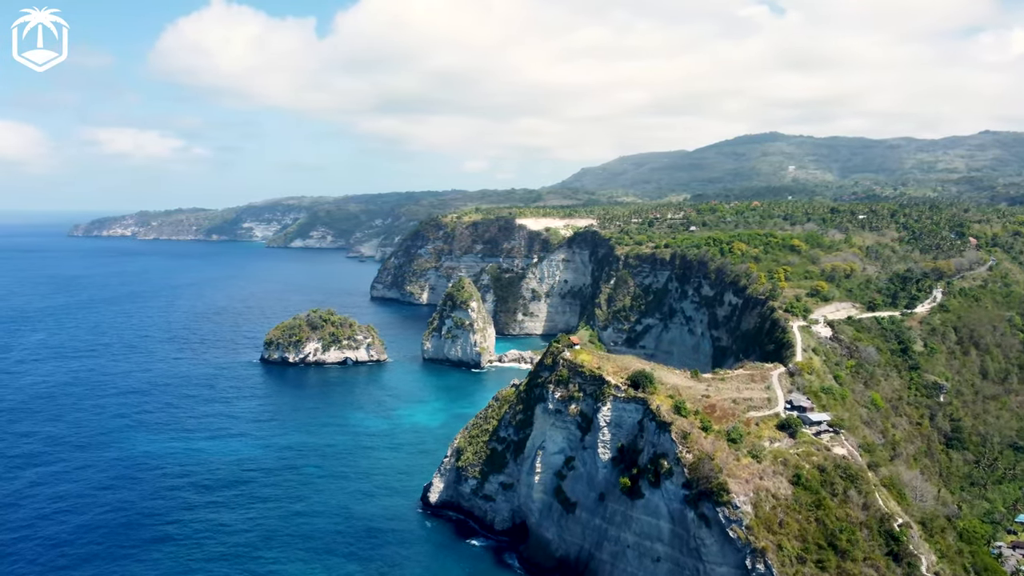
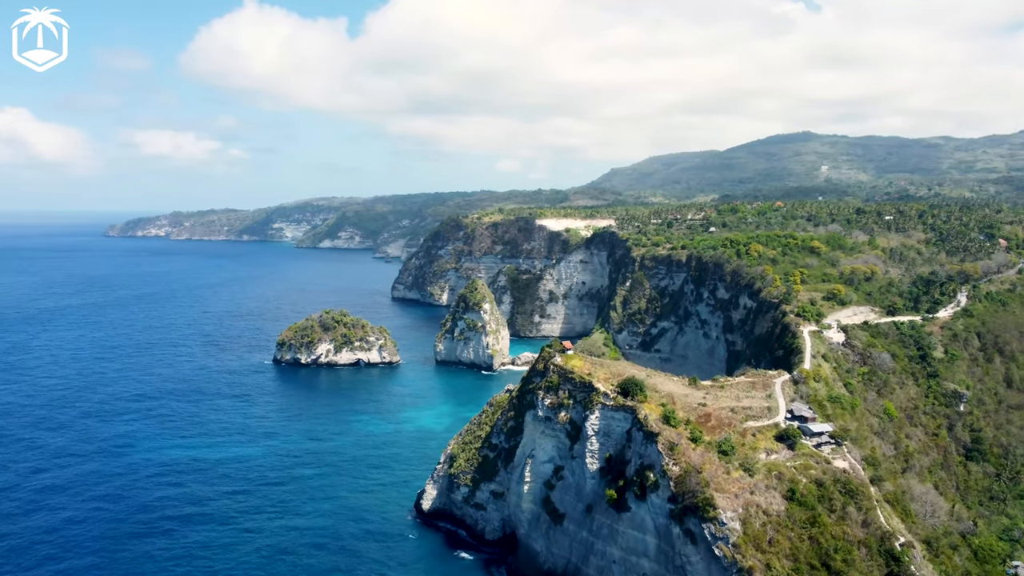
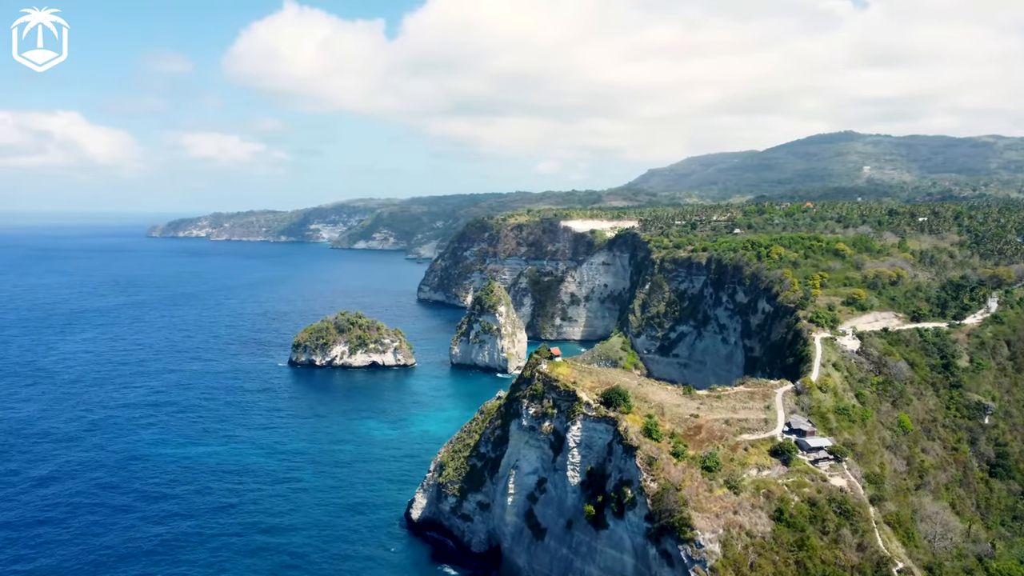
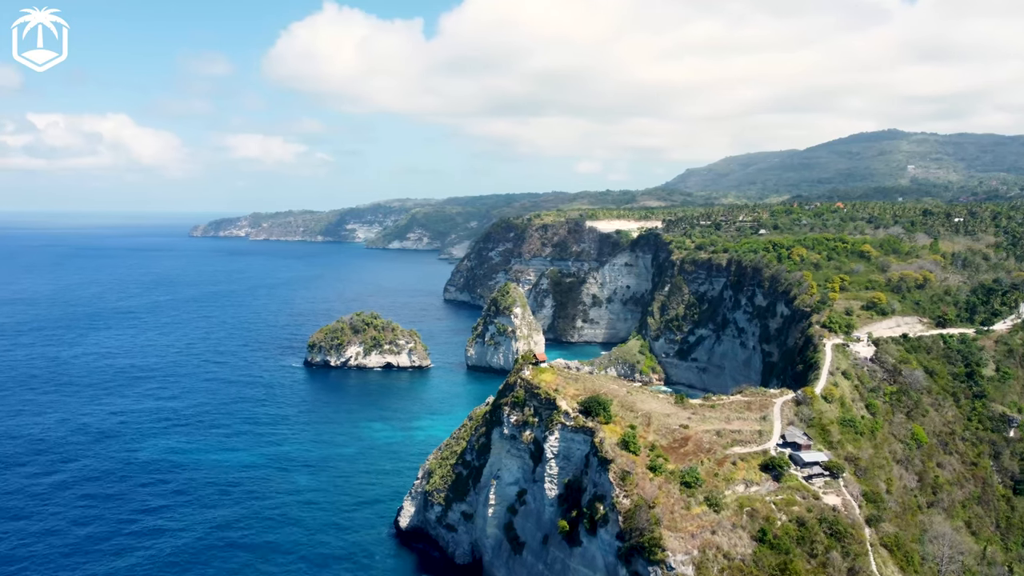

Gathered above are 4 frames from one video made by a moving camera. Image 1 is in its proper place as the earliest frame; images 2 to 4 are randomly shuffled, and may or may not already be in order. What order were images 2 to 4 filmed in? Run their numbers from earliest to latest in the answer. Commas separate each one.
2, 3, 4
